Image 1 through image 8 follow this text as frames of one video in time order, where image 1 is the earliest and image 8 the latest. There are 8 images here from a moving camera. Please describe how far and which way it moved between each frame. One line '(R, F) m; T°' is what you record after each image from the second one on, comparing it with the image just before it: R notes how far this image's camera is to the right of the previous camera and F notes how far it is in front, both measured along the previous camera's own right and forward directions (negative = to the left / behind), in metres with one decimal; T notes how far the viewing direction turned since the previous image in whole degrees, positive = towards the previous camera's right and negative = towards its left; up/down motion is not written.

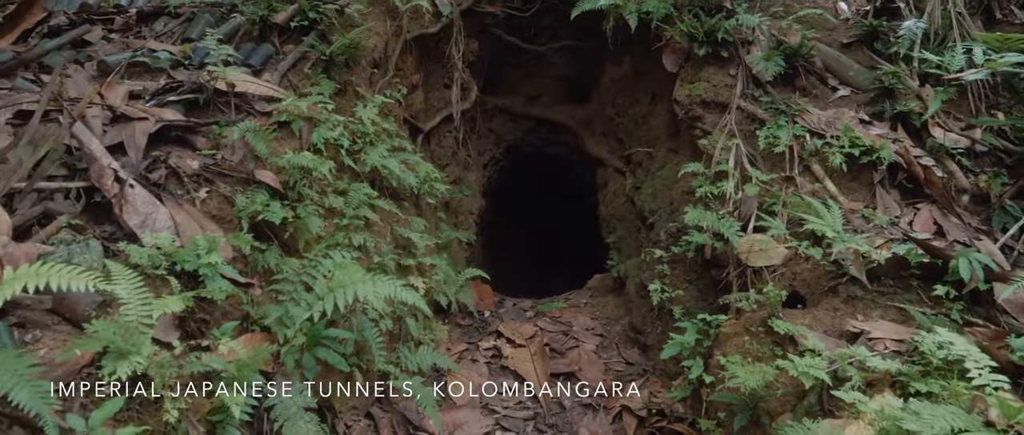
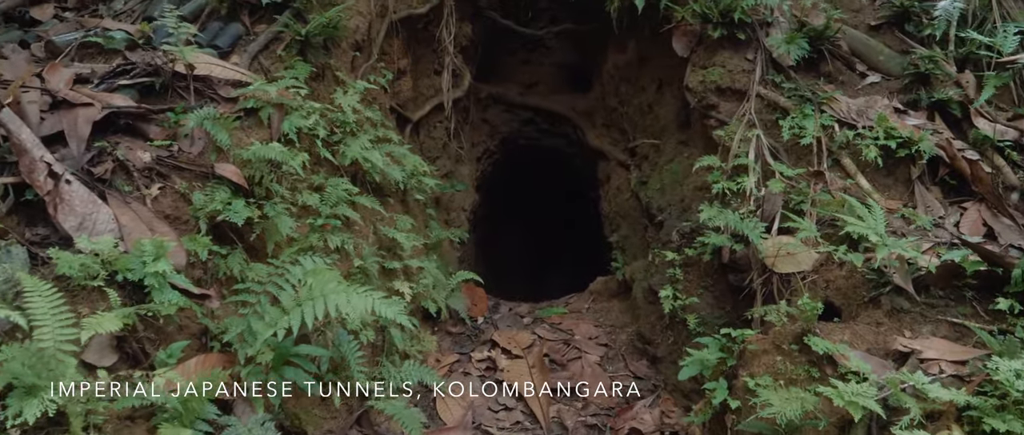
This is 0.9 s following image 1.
(0.0, +0.5) m; 0°
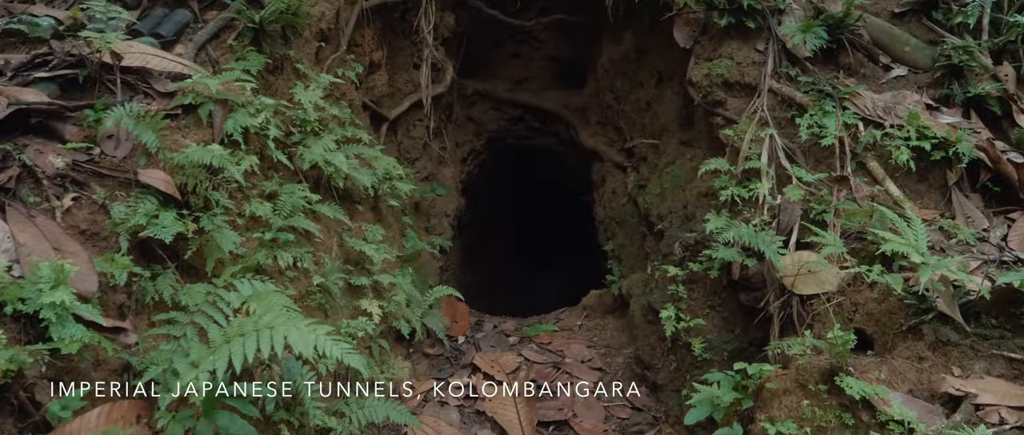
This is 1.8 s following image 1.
(+0.1, +0.5) m; 0°
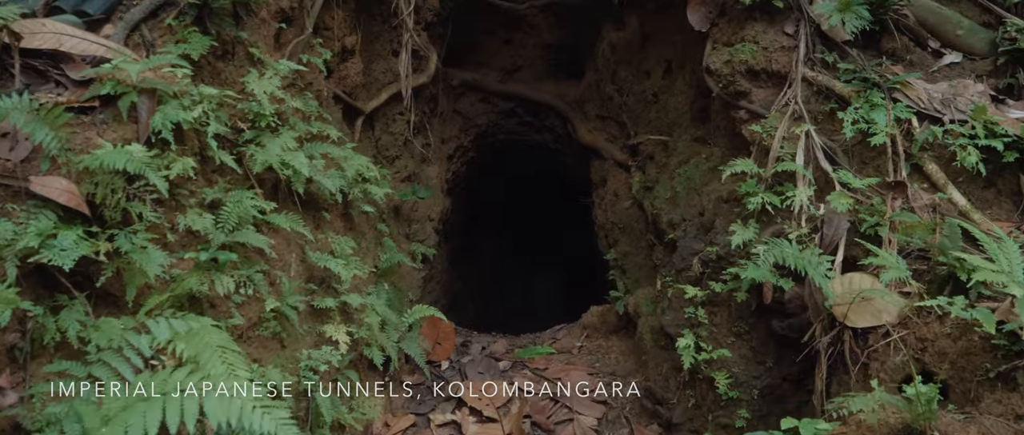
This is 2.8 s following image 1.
(0.0, +0.6) m; +1°
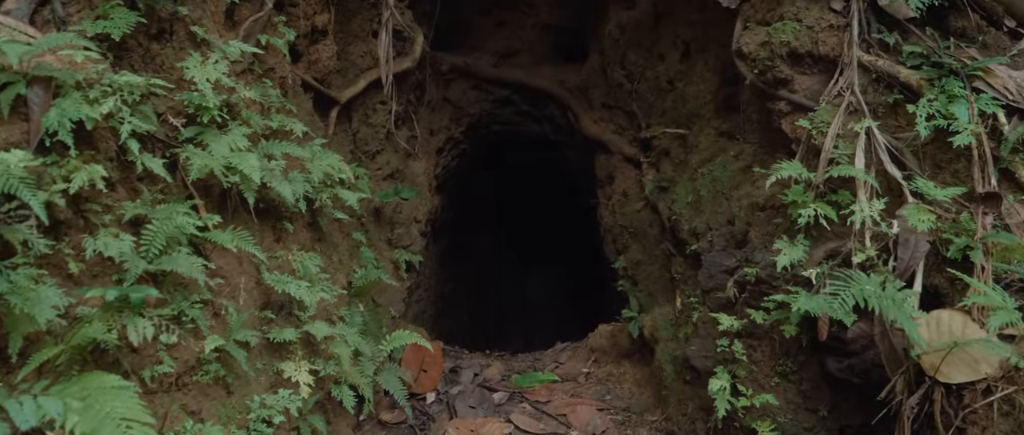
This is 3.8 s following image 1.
(0.0, +0.6) m; 0°
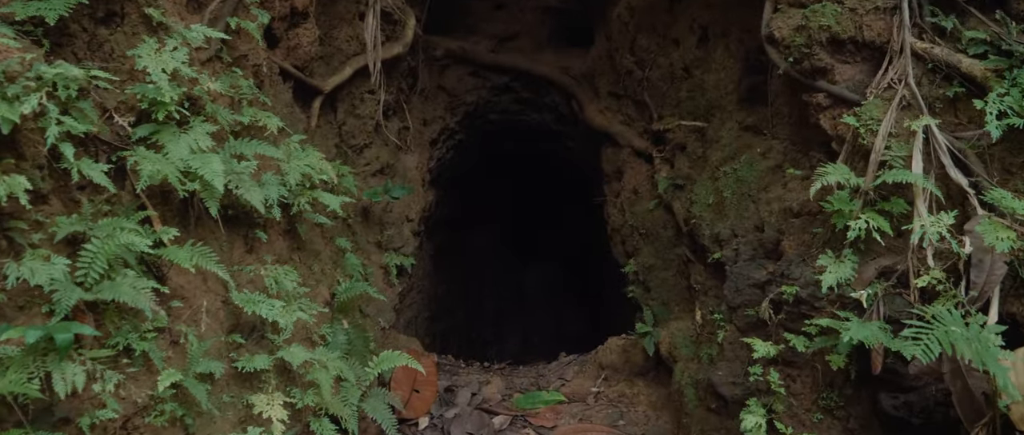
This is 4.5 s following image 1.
(0.0, +0.4) m; 0°
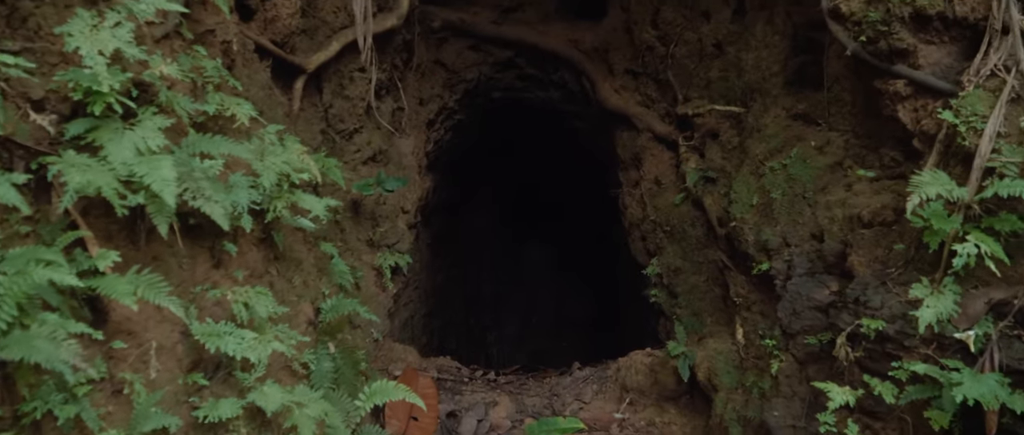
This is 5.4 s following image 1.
(-0.1, +0.5) m; +1°
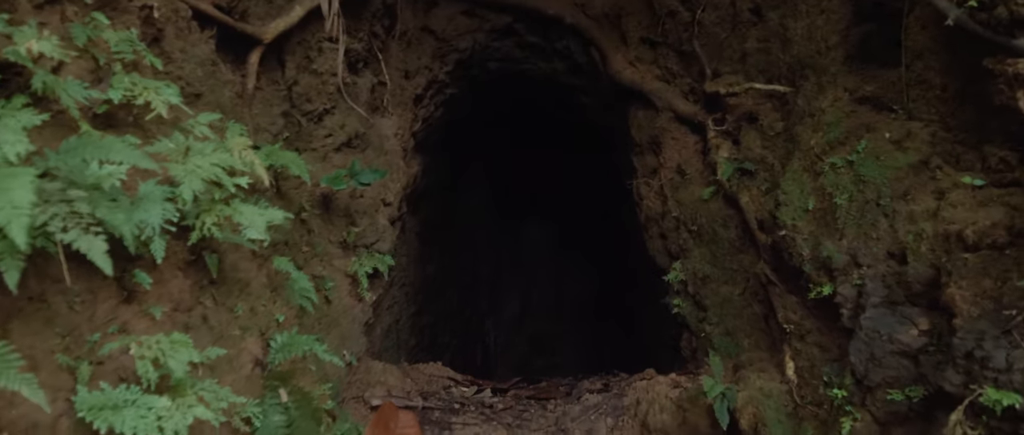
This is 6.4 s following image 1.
(0.0, +0.6) m; 0°
